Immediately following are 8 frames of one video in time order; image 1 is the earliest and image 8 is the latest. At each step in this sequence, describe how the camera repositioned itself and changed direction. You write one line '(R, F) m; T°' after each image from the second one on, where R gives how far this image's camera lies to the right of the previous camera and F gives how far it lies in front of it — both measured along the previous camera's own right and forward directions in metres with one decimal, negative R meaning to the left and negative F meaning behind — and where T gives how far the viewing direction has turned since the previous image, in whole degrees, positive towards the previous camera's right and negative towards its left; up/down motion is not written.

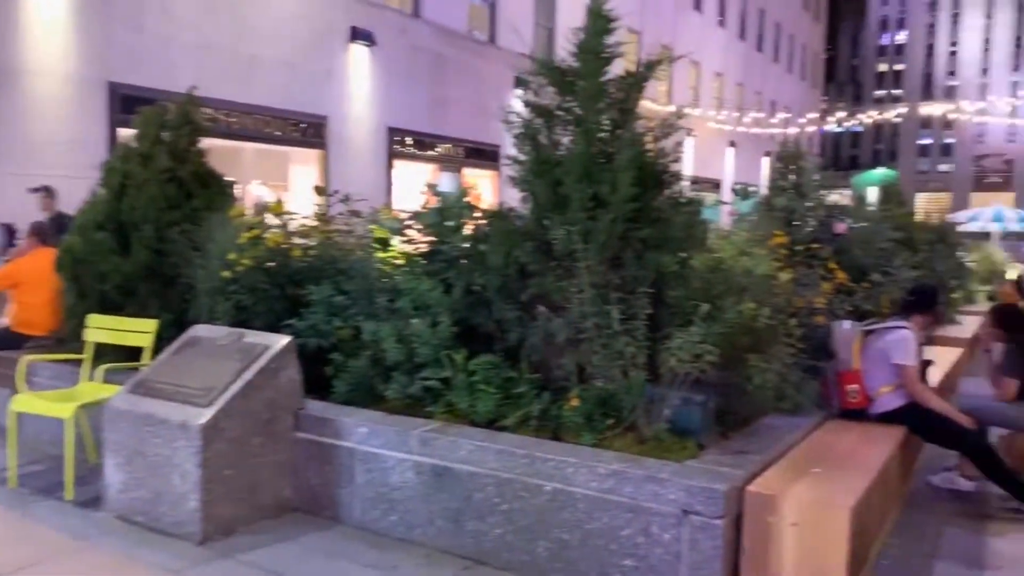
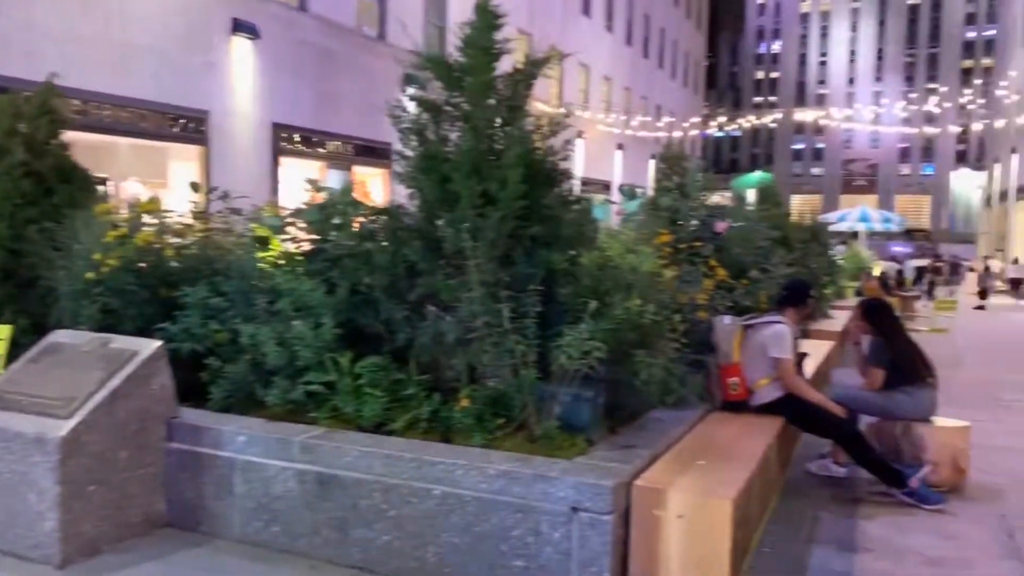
(0.0, +0.1) m; +7°
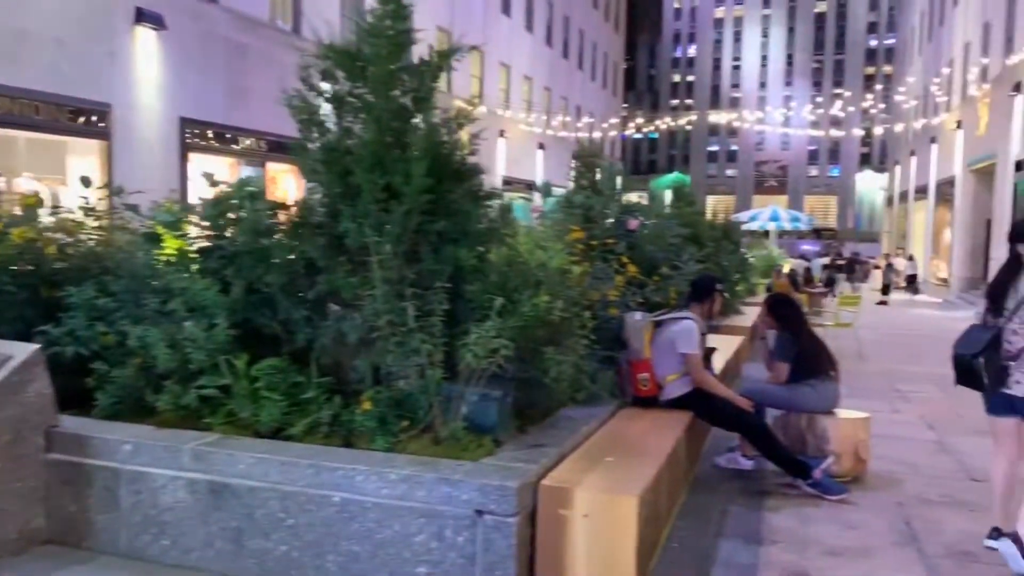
(+0.1, +0.1) m; +5°
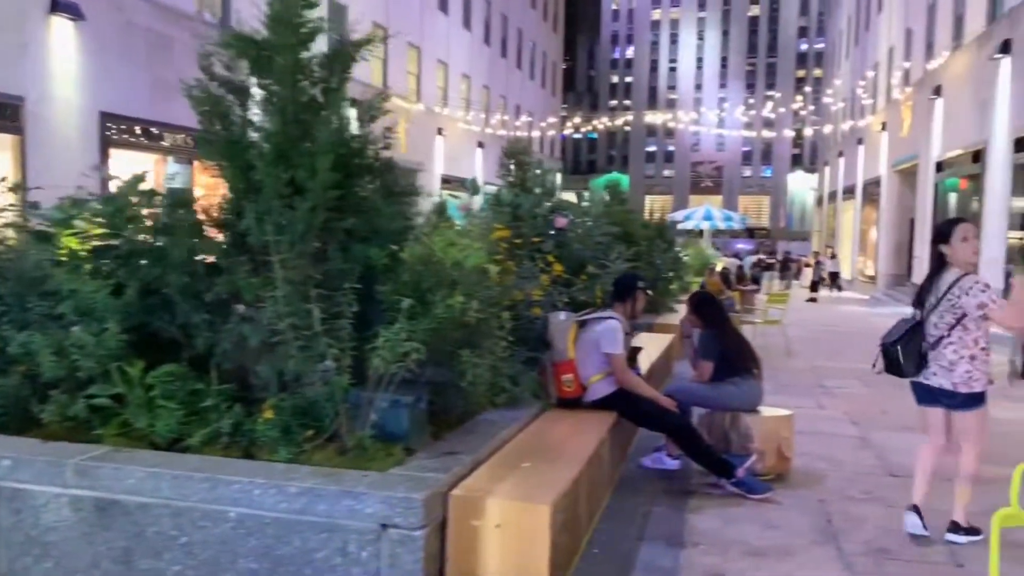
(+0.1, +0.1) m; +4°
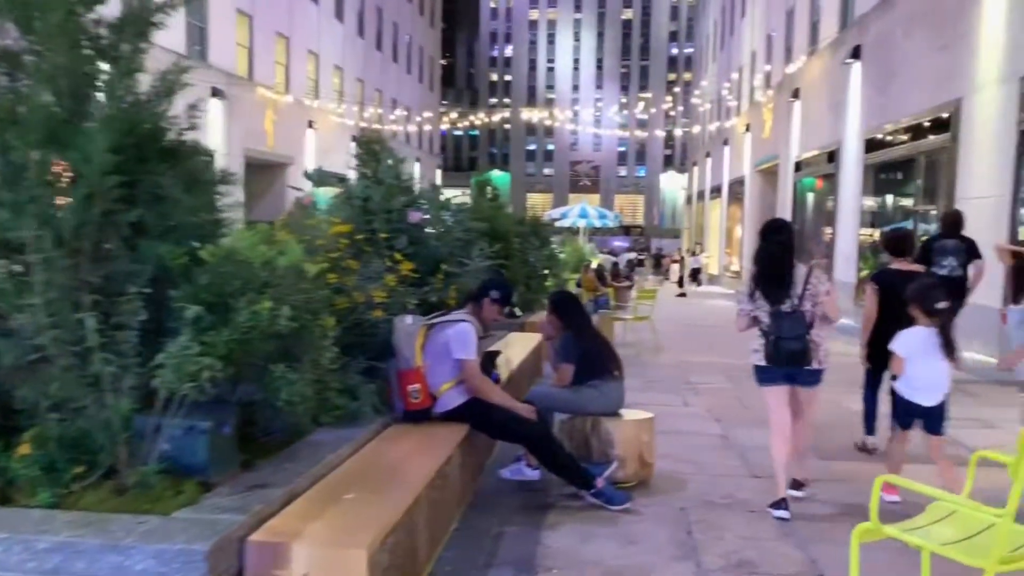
(+0.2, +0.4) m; +8°
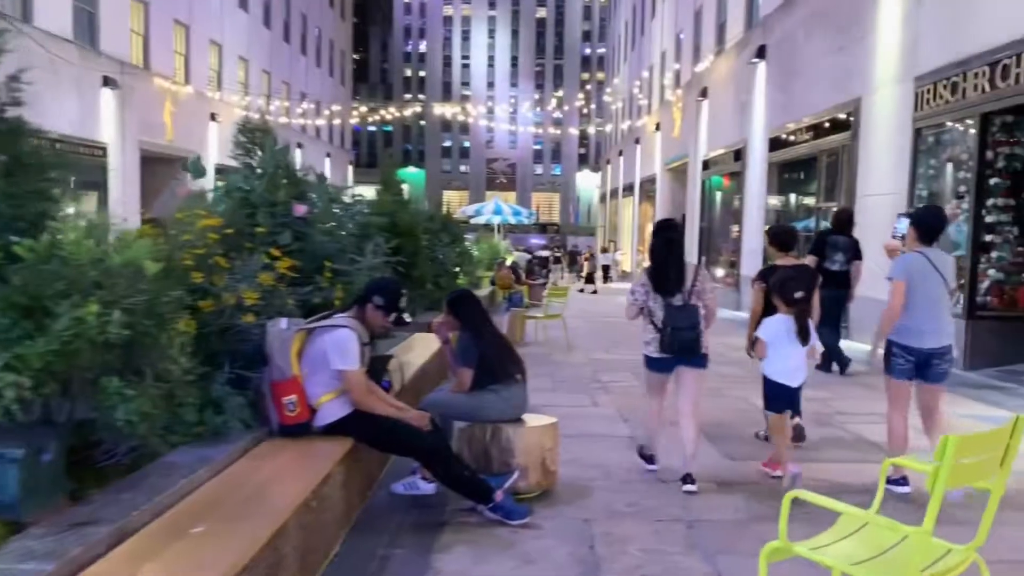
(+0.1, +0.3) m; +6°
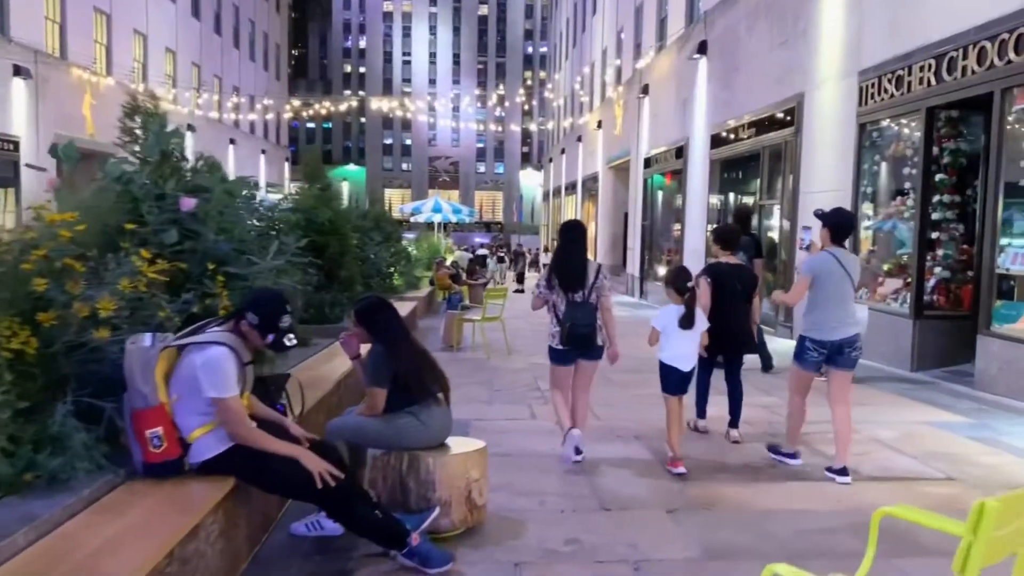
(+0.1, +0.6) m; +4°
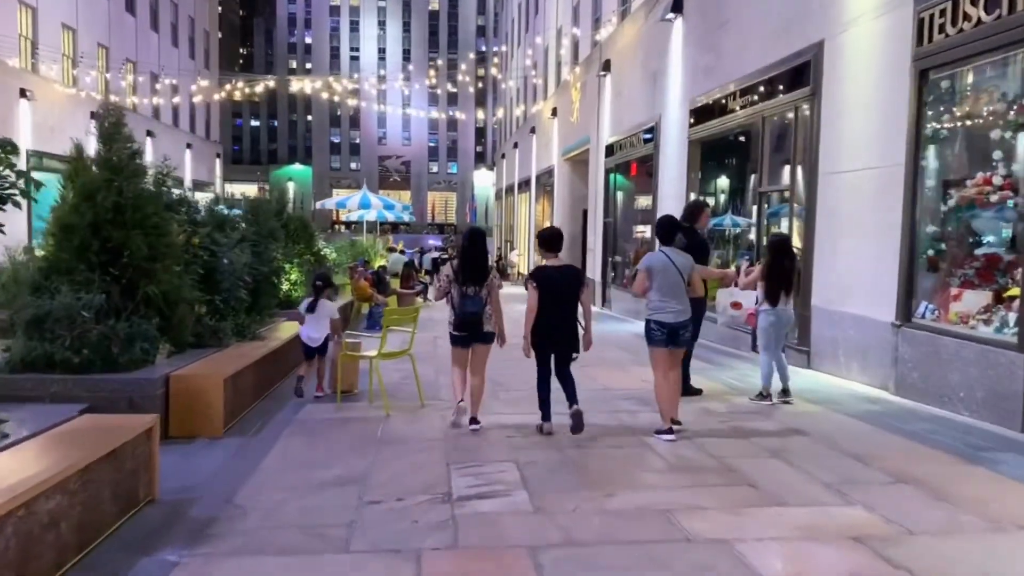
(+0.4, +3.7) m; +3°
